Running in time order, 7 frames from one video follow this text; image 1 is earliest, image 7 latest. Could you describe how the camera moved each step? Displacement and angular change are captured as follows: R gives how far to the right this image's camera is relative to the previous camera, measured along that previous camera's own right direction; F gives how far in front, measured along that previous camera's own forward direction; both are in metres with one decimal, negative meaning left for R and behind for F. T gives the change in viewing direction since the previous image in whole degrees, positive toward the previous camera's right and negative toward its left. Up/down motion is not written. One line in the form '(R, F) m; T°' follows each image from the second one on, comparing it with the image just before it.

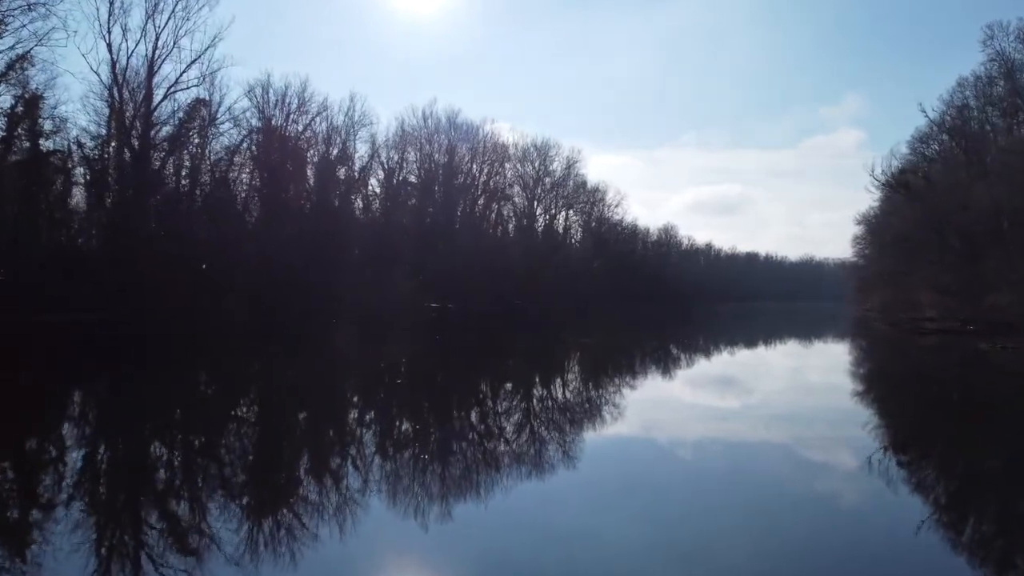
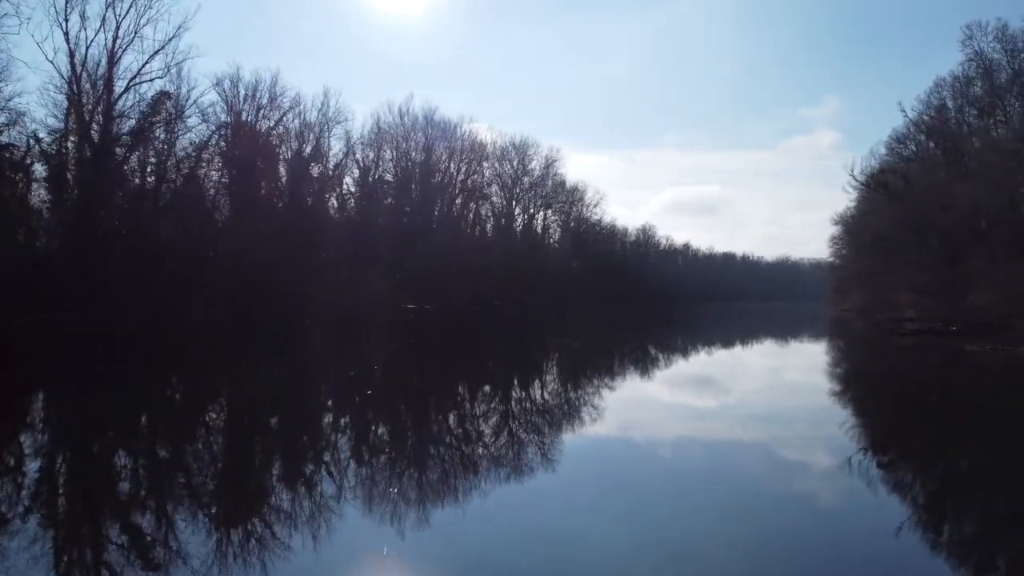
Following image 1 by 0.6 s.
(0.0, +0.4) m; +2°
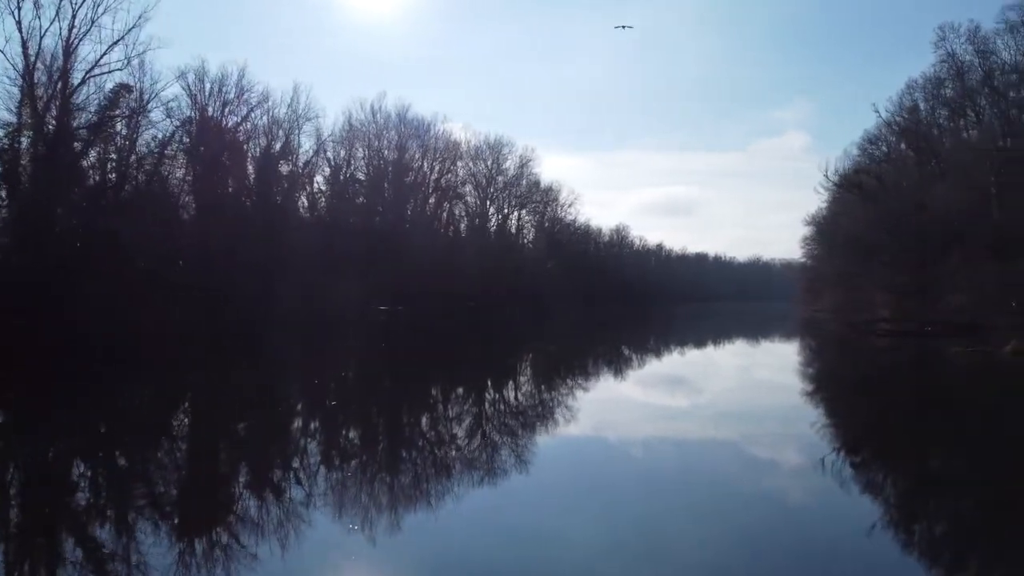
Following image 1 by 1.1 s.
(0.0, +0.3) m; +2°
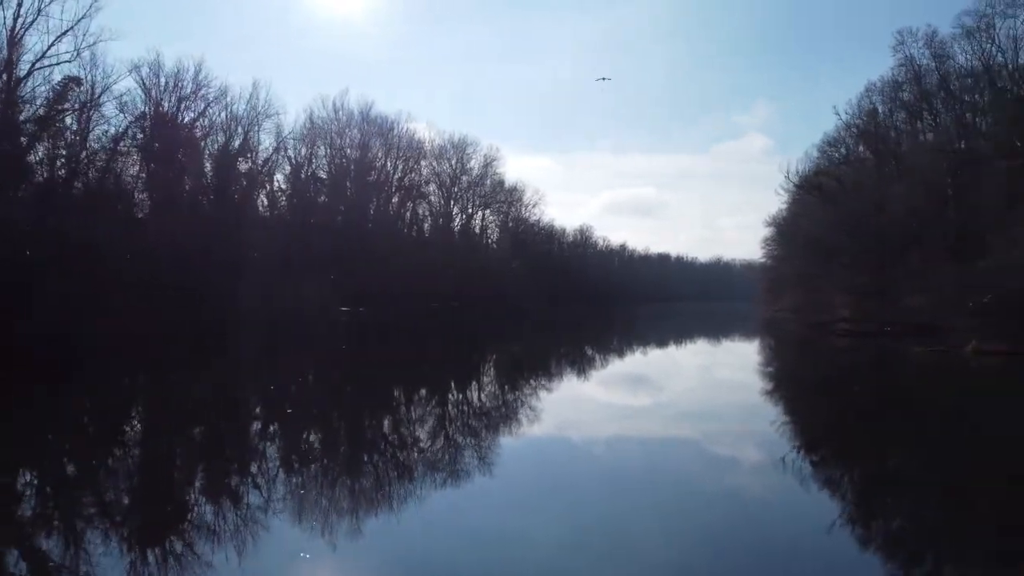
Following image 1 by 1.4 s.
(0.0, +0.2) m; +3°
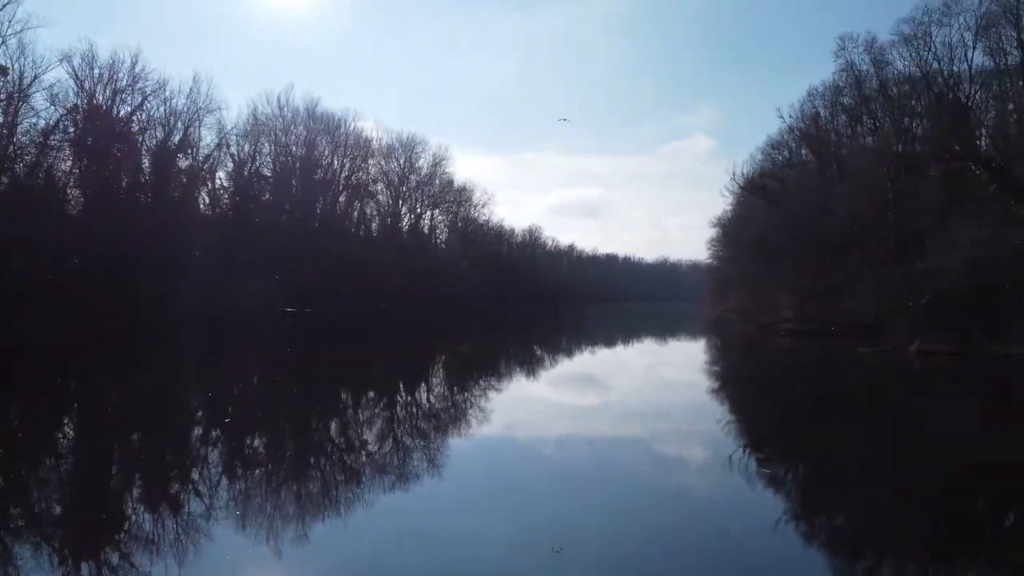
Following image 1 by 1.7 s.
(0.0, +0.2) m; +4°
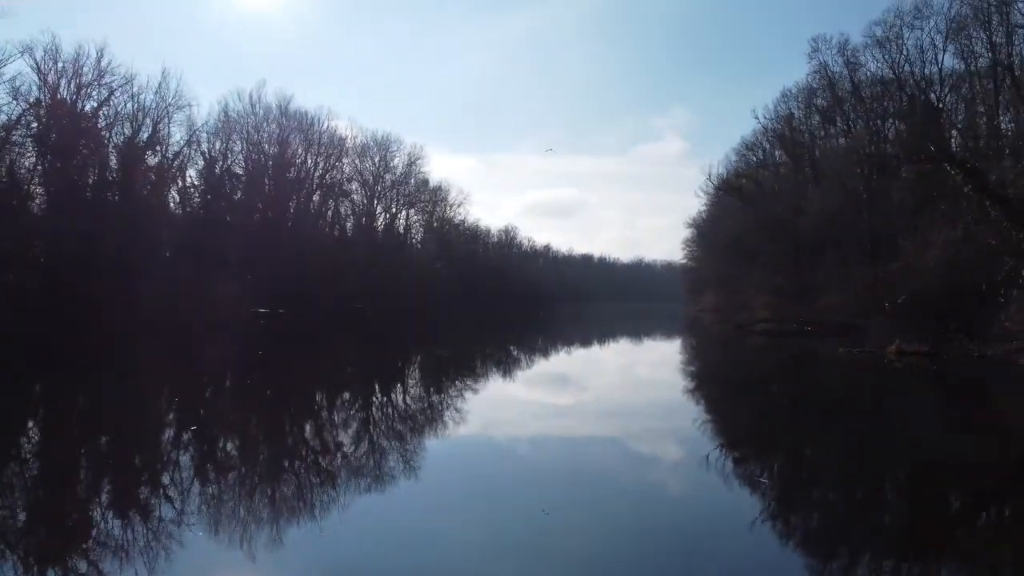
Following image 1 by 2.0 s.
(0.0, +0.2) m; +2°
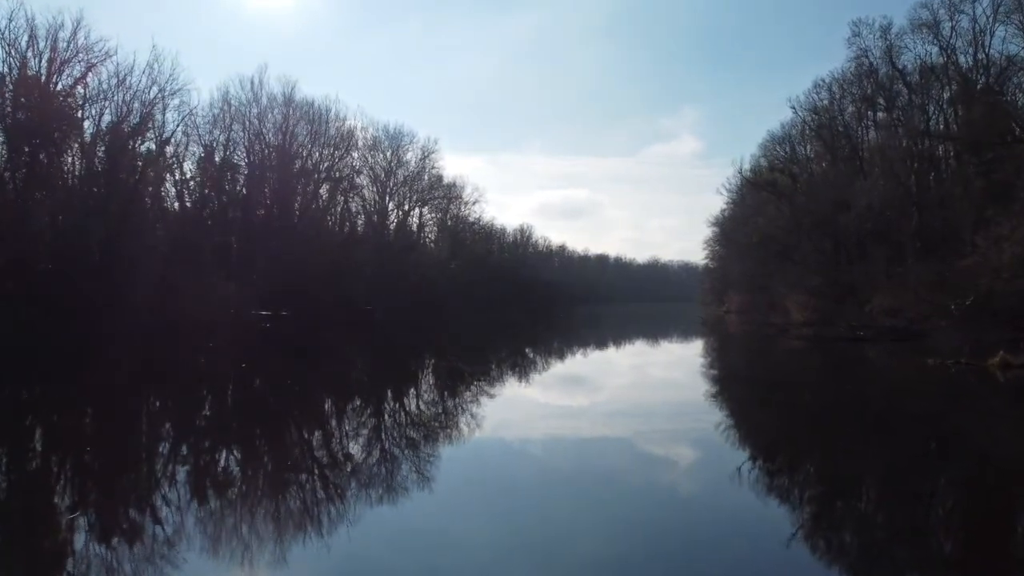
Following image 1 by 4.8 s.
(-0.2, +1.4) m; -1°
